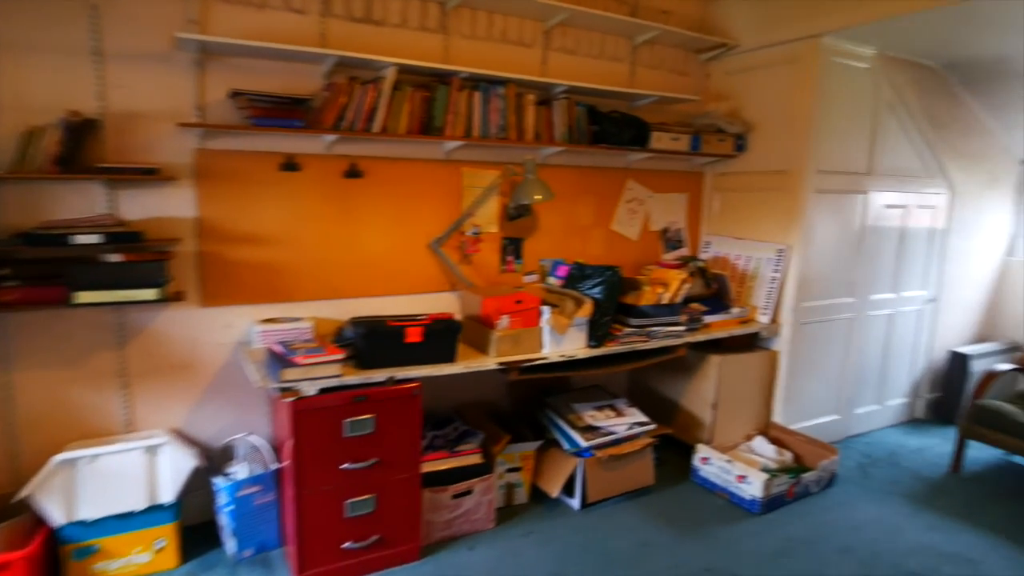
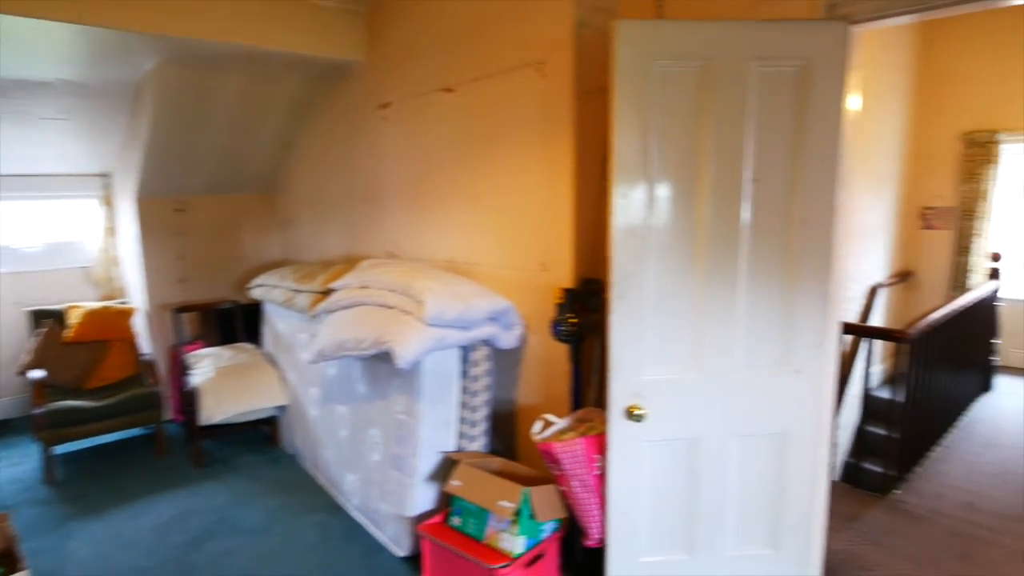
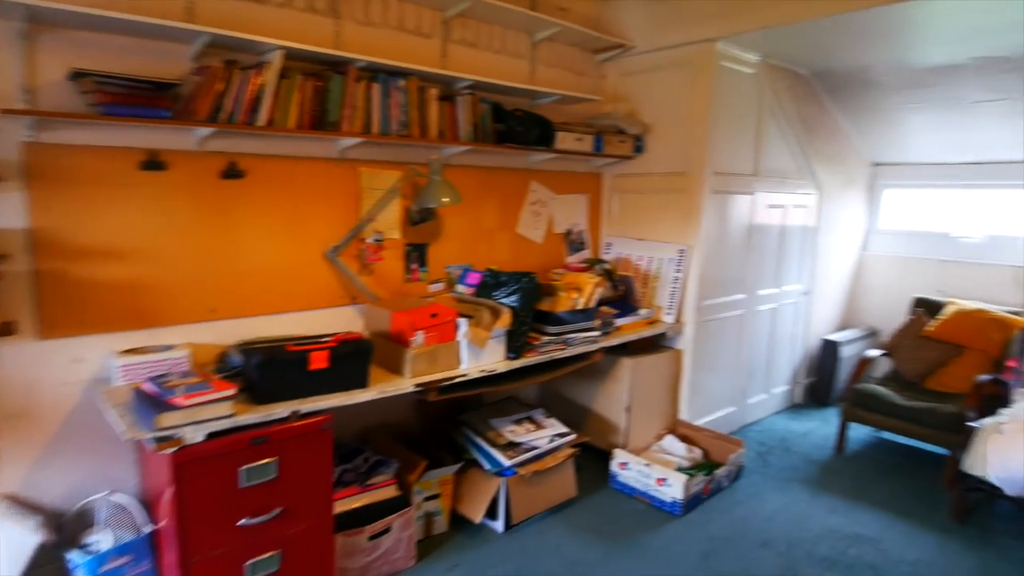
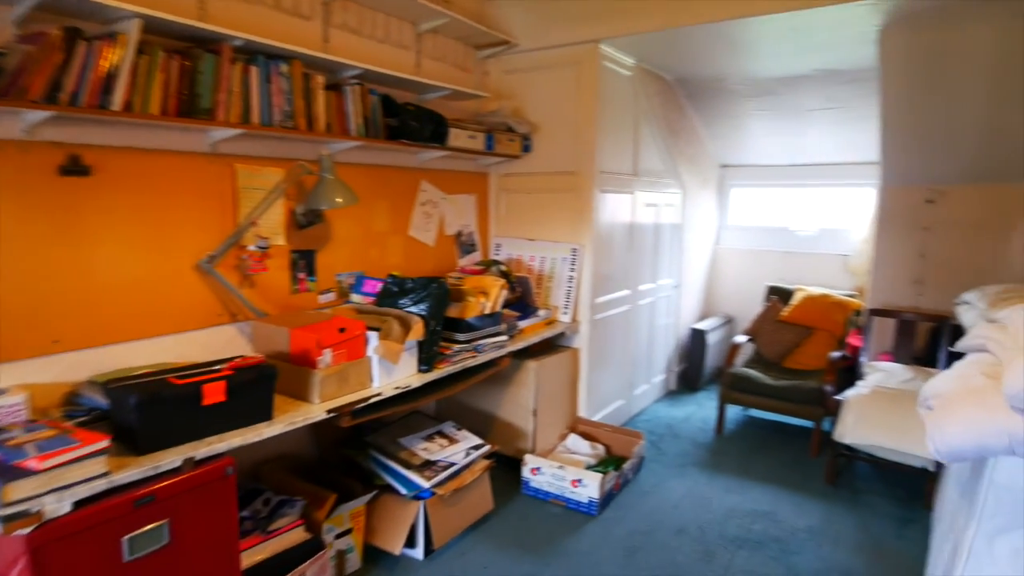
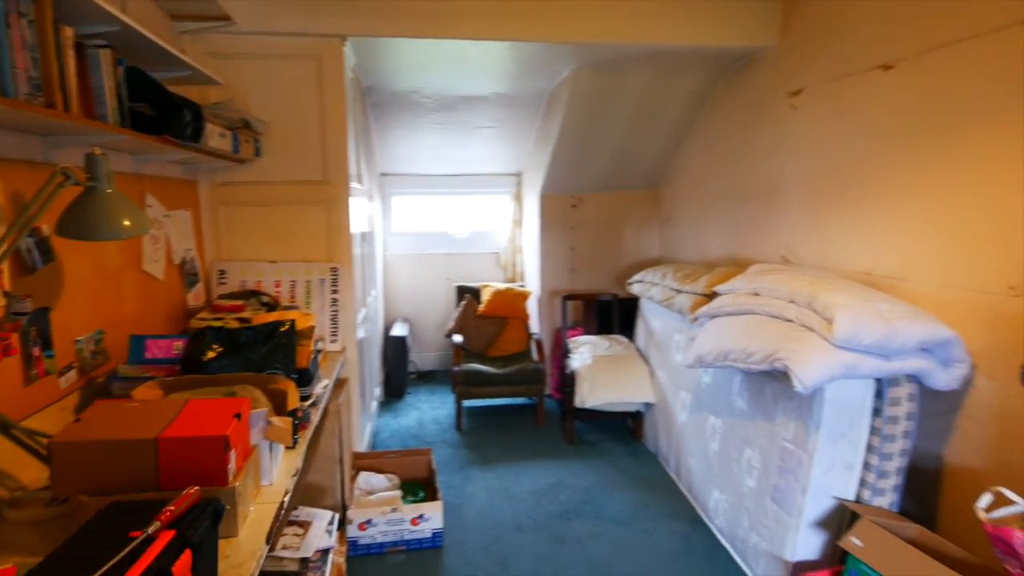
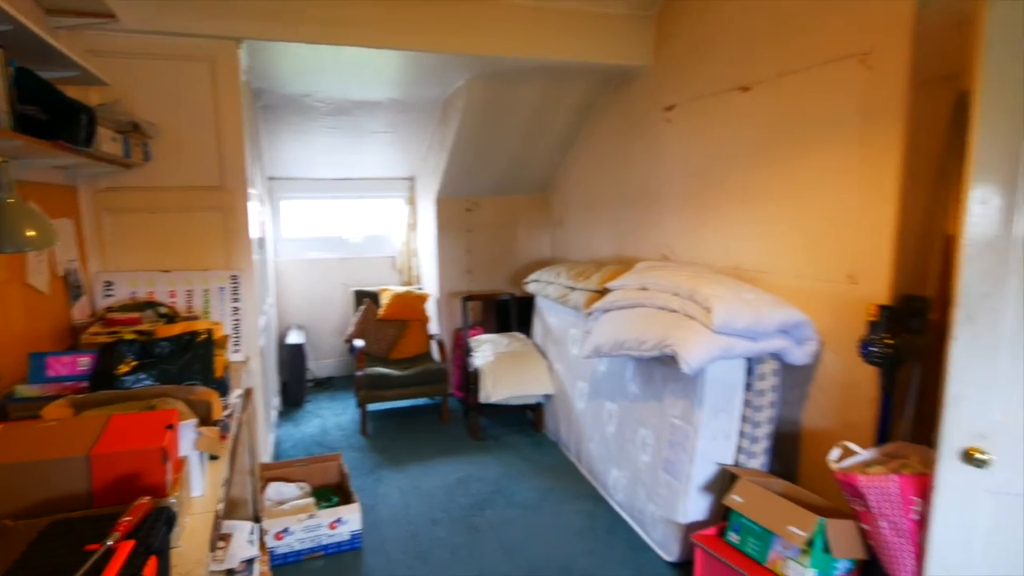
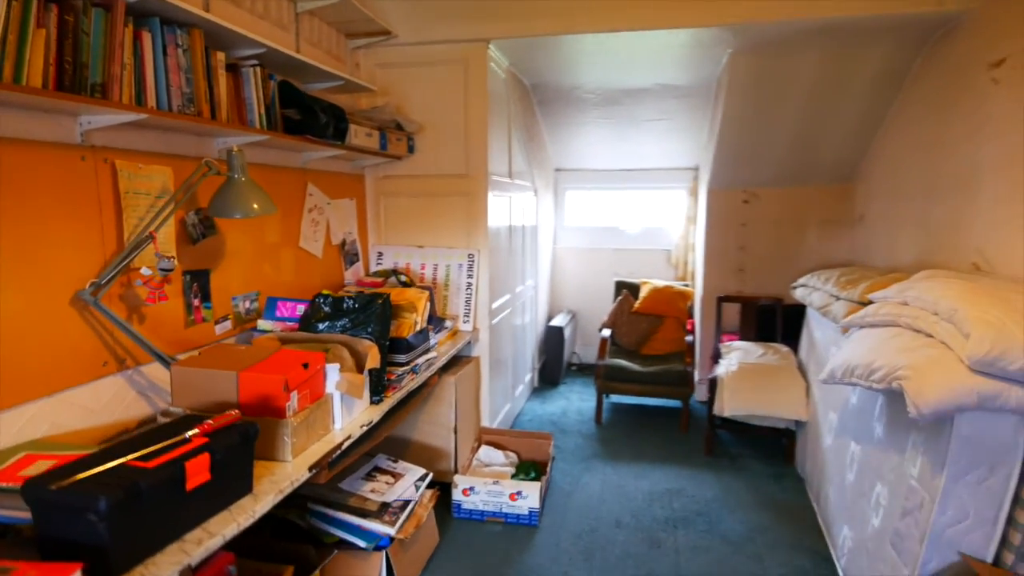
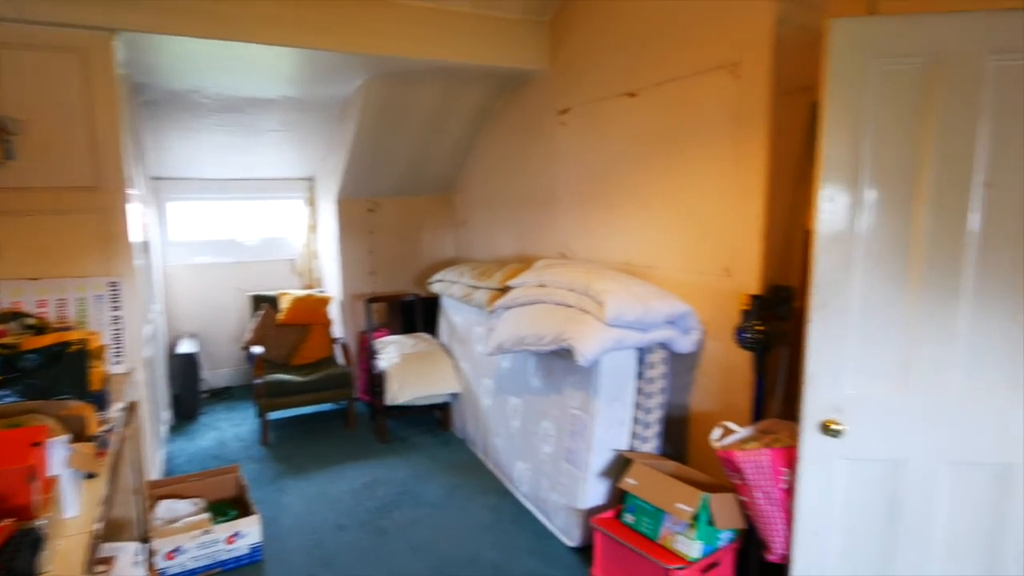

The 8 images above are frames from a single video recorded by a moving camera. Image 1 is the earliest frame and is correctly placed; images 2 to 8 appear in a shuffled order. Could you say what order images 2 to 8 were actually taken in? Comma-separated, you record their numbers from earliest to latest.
3, 4, 7, 5, 6, 8, 2
